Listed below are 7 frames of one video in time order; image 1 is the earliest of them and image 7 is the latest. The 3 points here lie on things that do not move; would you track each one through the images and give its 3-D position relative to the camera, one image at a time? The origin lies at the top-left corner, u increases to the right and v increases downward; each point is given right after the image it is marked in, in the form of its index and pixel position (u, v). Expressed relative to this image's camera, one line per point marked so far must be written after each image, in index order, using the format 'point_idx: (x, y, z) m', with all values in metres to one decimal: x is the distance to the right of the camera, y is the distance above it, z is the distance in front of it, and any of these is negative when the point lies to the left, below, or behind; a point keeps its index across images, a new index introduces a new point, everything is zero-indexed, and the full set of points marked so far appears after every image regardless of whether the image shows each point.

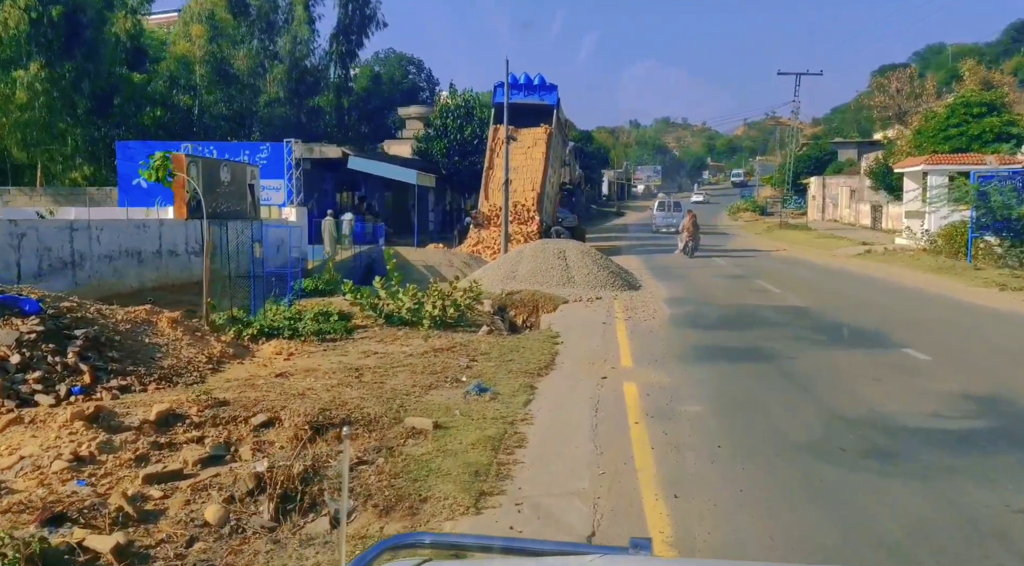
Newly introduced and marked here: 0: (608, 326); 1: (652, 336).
0: (+1.5, -0.7, +16.6) m
1: (+2.0, -0.8, +15.0) m
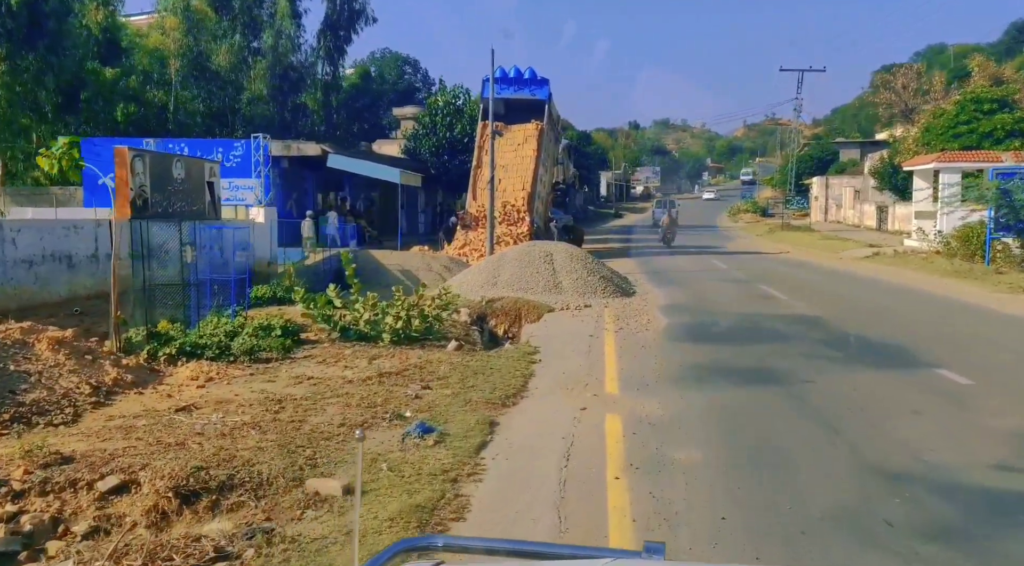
0: (+1.2, -0.8, +14.8) m
1: (+1.7, -0.9, +13.1) m
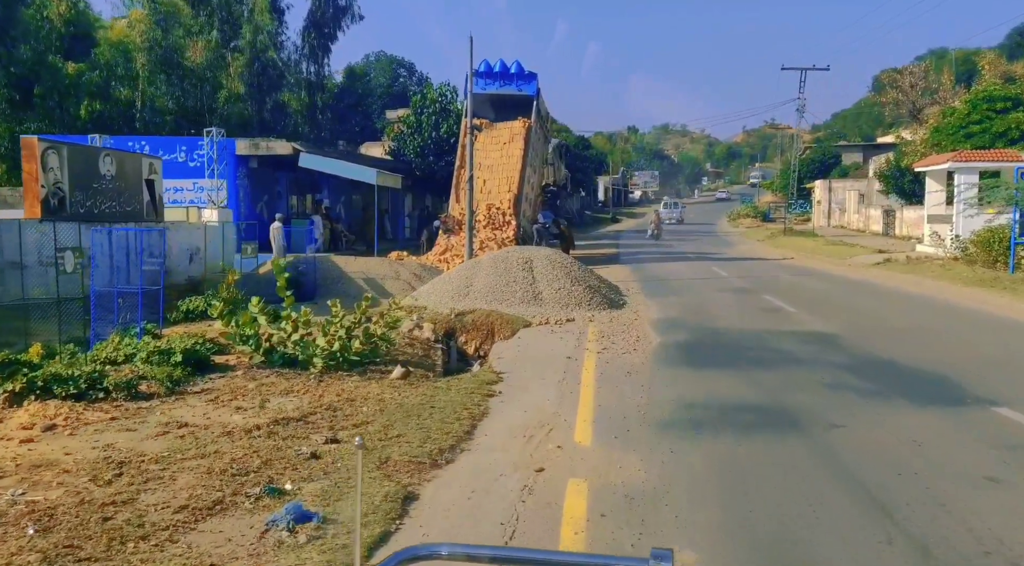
0: (+0.7, -1.0, +12.5) m
1: (+1.2, -1.0, +10.9) m
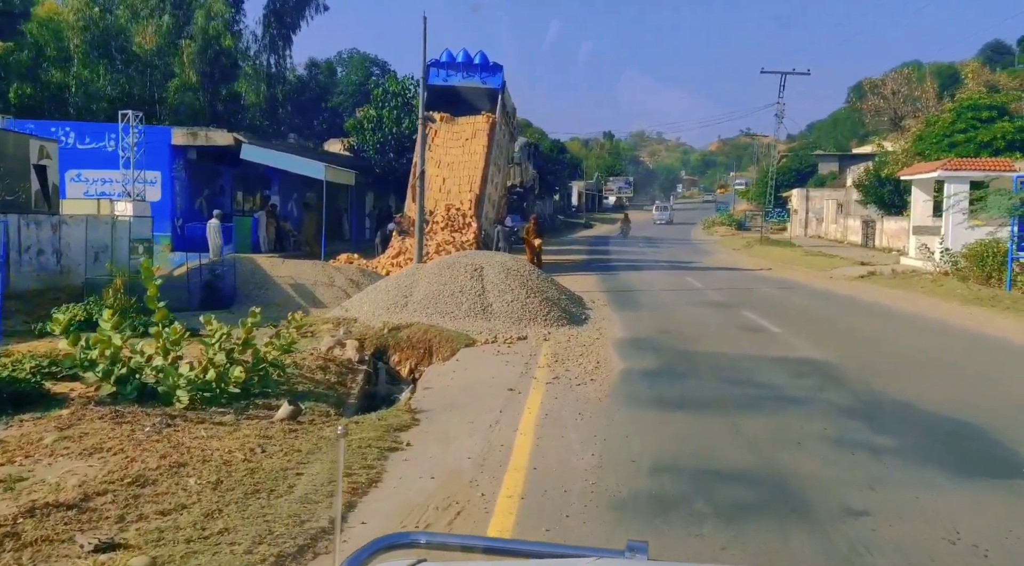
0: (0.0, -1.1, +10.1) m
1: (+0.6, -1.2, +8.5) m
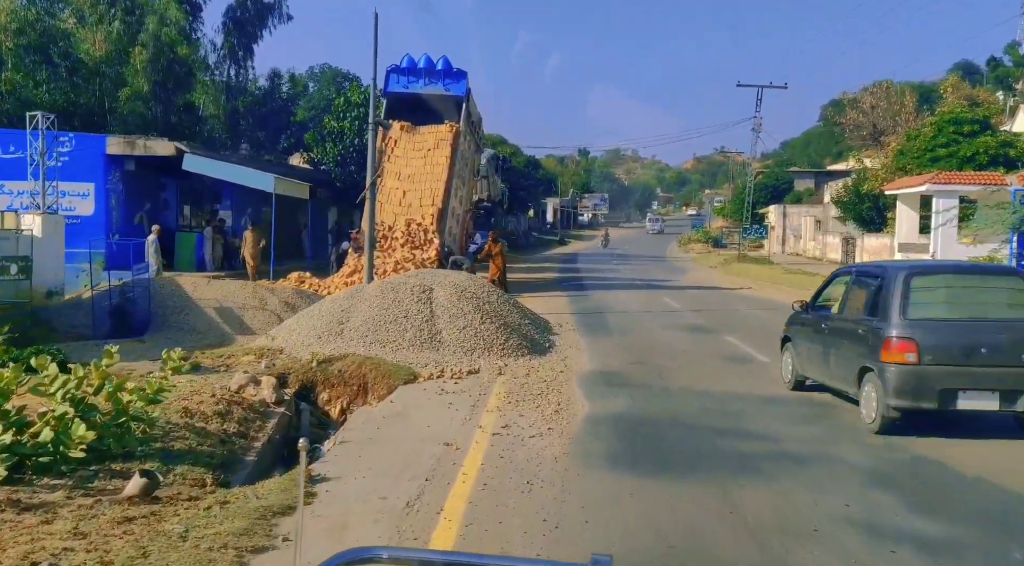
0: (-0.5, -1.3, +8.1) m
1: (+0.1, -1.4, +6.5) m
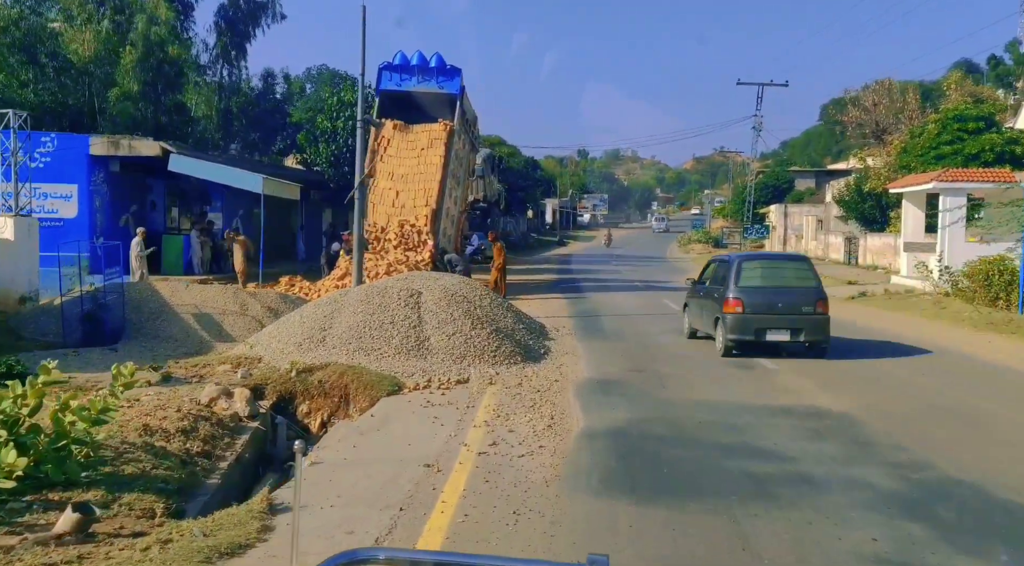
0: (-0.6, -1.4, +7.3) m
1: (0.0, -1.4, +5.7) m
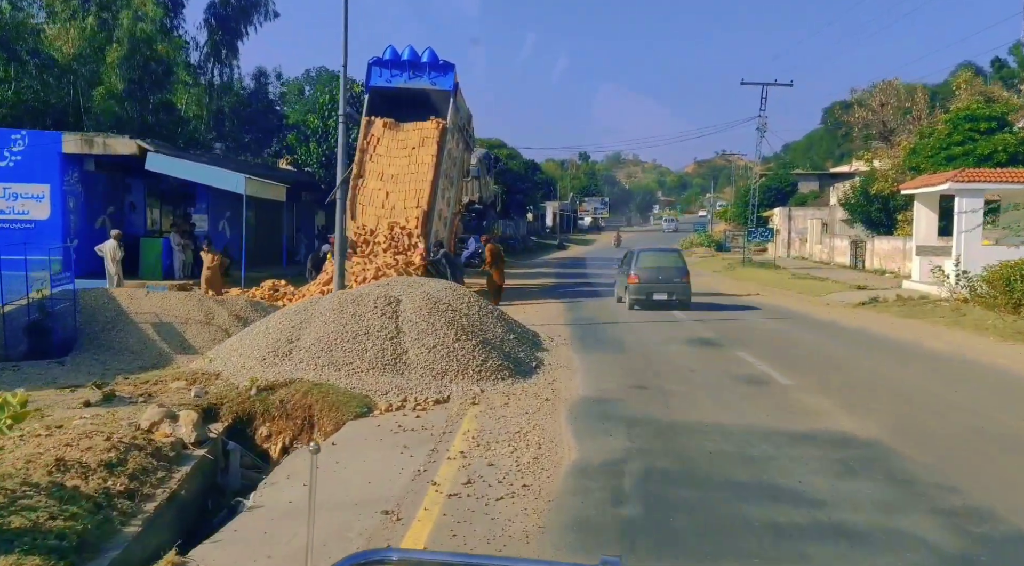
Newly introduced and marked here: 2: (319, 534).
0: (-0.7, -1.4, +6.0) m
1: (-0.1, -1.5, +4.4) m
2: (-1.1, -1.4, +6.2) m
